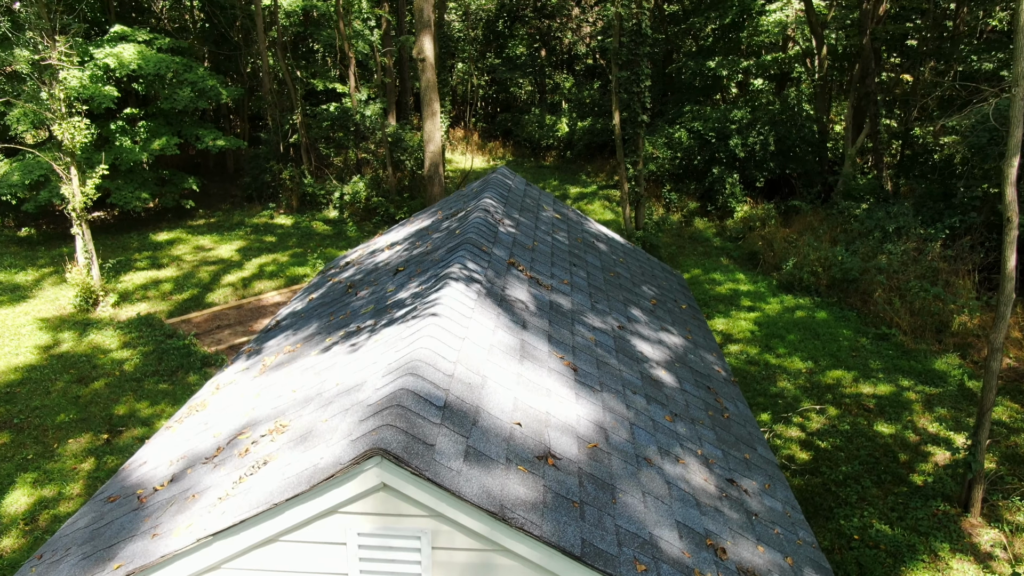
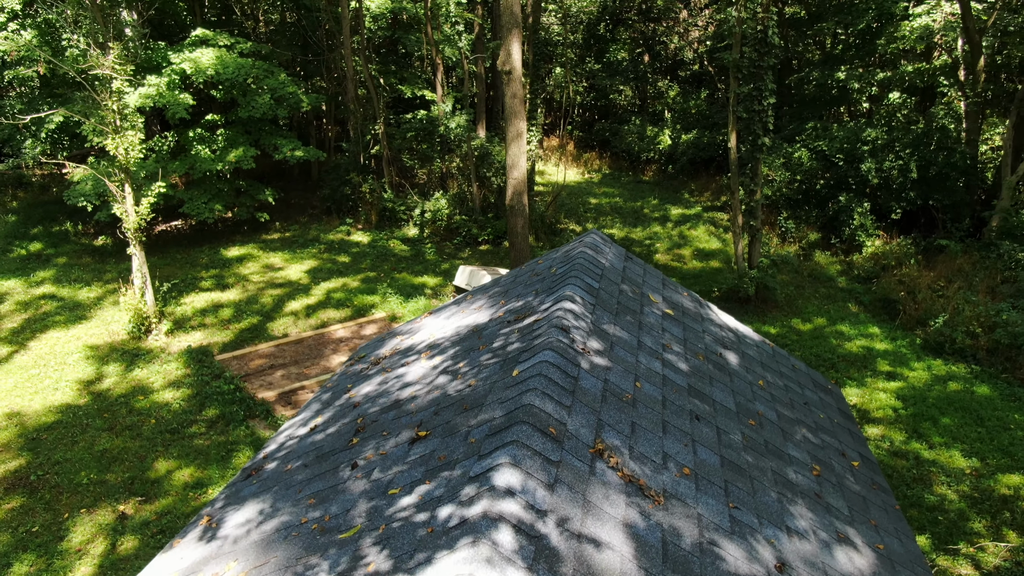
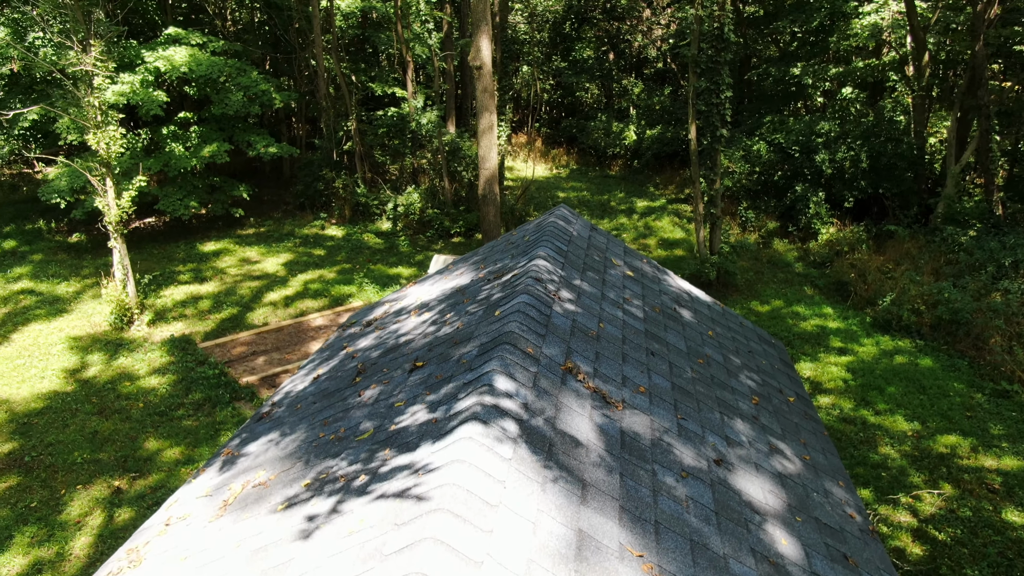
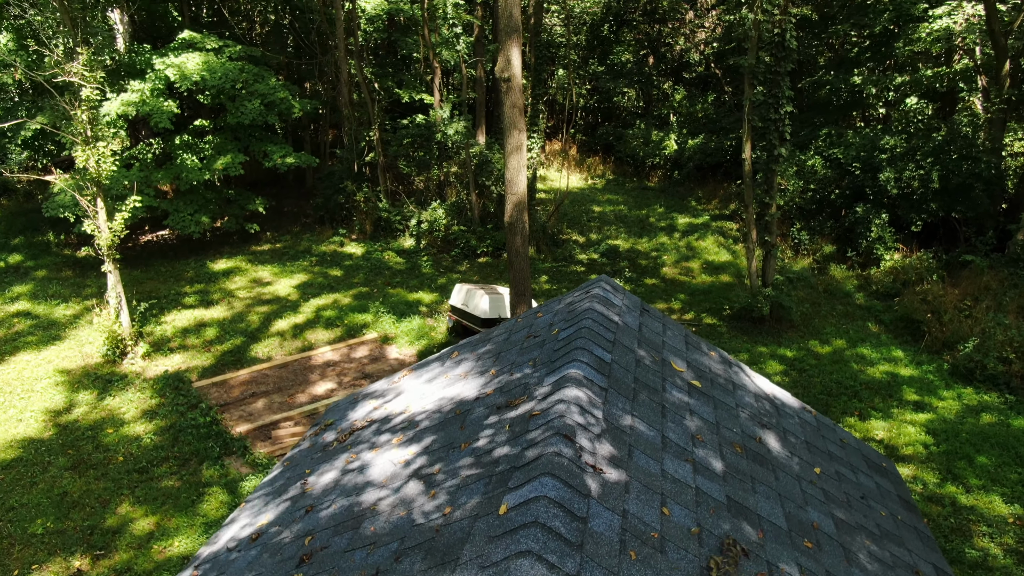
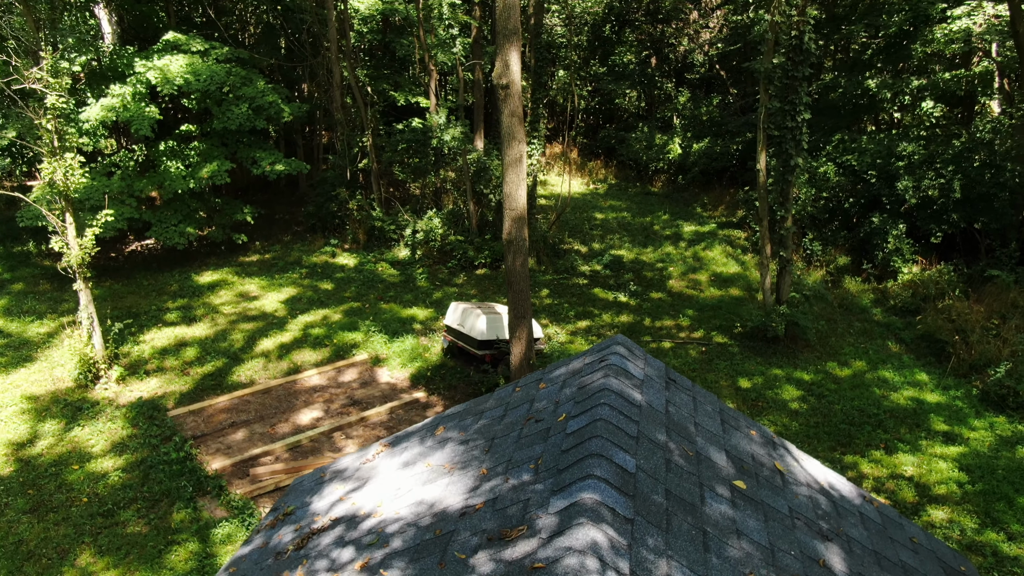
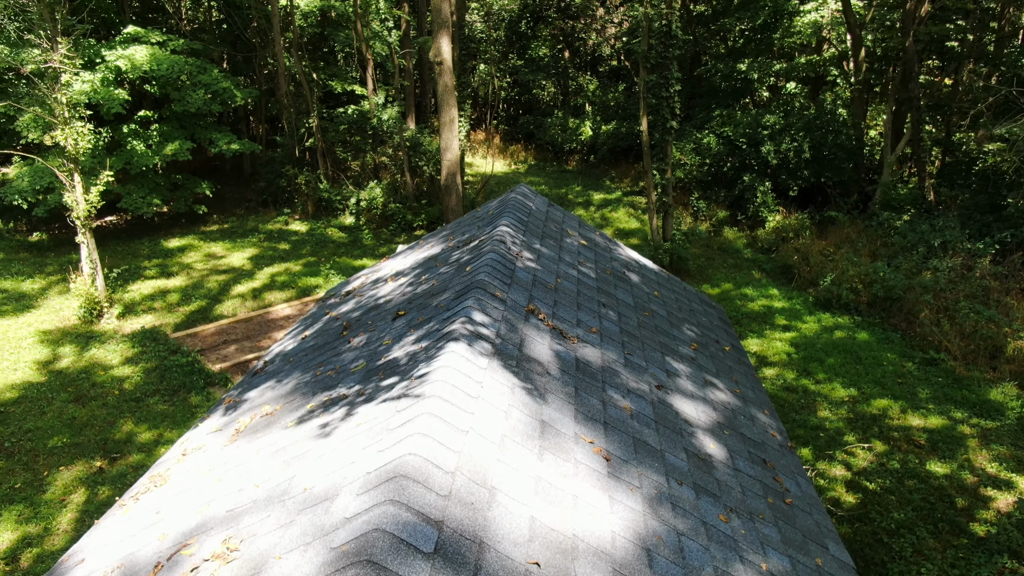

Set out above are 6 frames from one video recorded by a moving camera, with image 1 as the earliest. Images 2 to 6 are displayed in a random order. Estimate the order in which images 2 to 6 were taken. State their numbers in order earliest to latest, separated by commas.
6, 3, 2, 4, 5
